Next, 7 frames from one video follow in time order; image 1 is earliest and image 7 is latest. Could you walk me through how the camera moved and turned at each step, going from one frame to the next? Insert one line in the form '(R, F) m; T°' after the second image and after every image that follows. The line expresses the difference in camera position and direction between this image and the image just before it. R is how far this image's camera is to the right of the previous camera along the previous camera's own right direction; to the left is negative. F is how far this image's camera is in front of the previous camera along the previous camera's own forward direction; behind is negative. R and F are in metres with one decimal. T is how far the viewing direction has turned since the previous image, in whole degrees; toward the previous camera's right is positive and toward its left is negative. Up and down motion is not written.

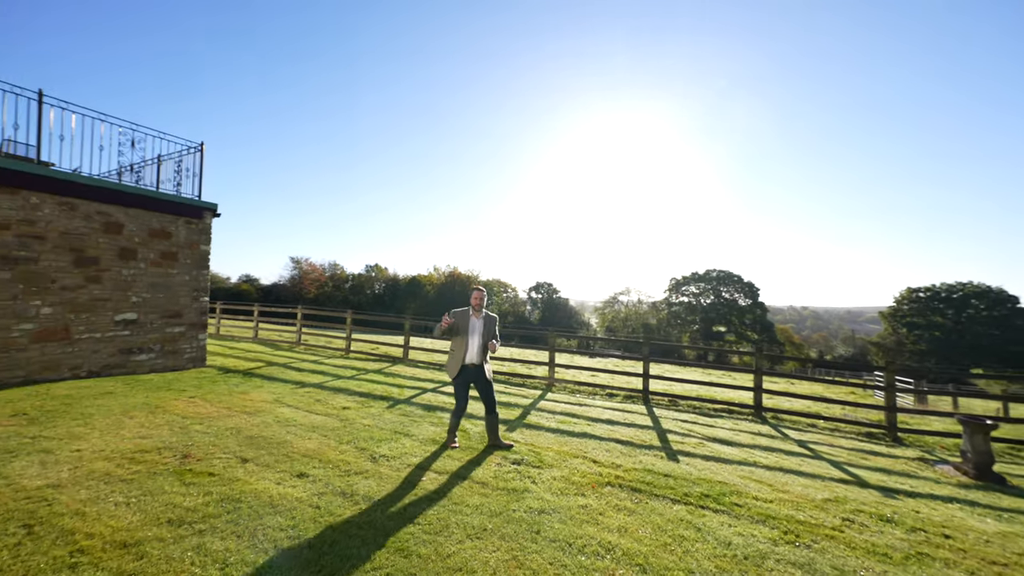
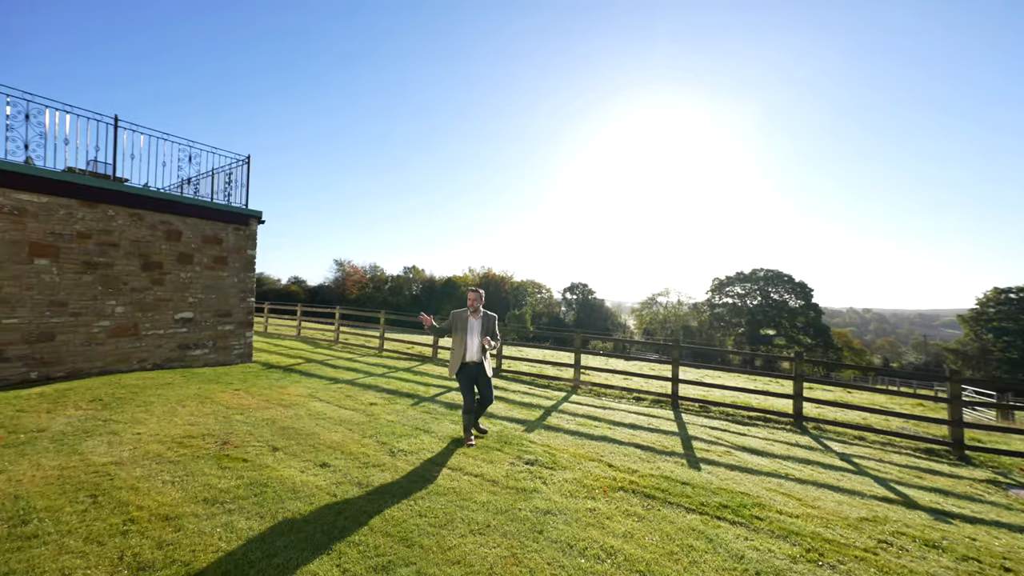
(+0.2, 0.0) m; -6°
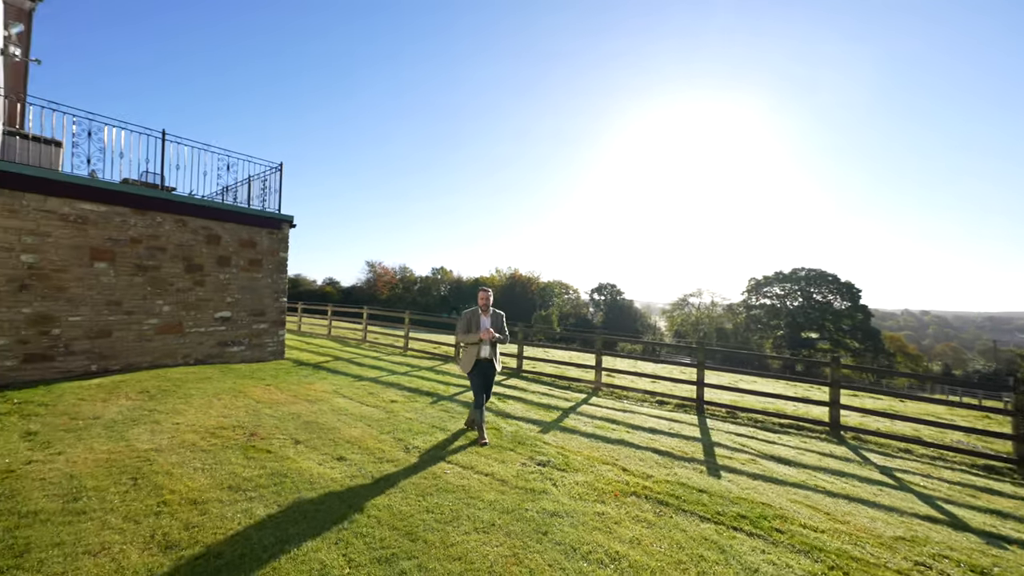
(+0.2, 0.0) m; -4°
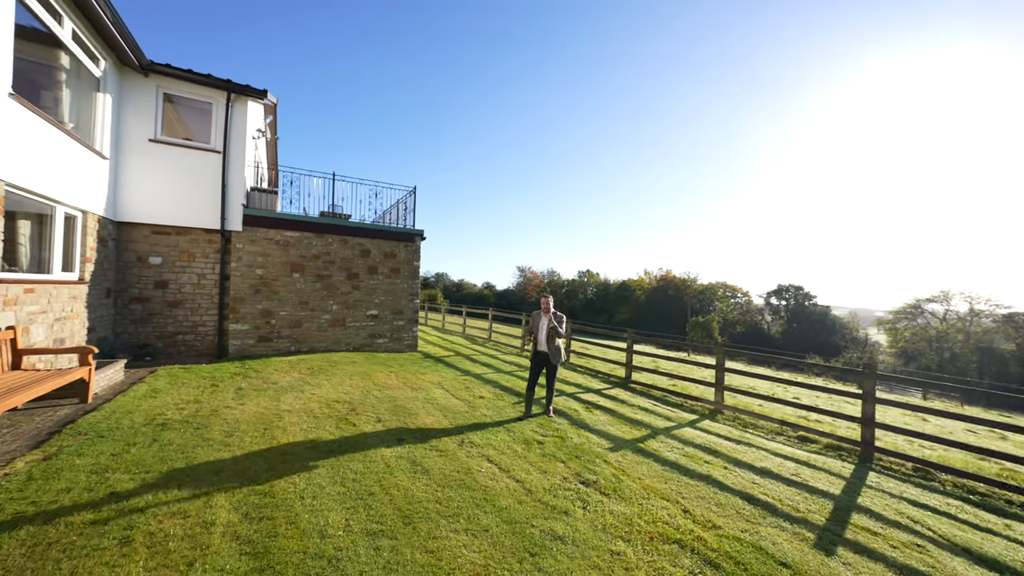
(+1.1, +0.3) m; -24°
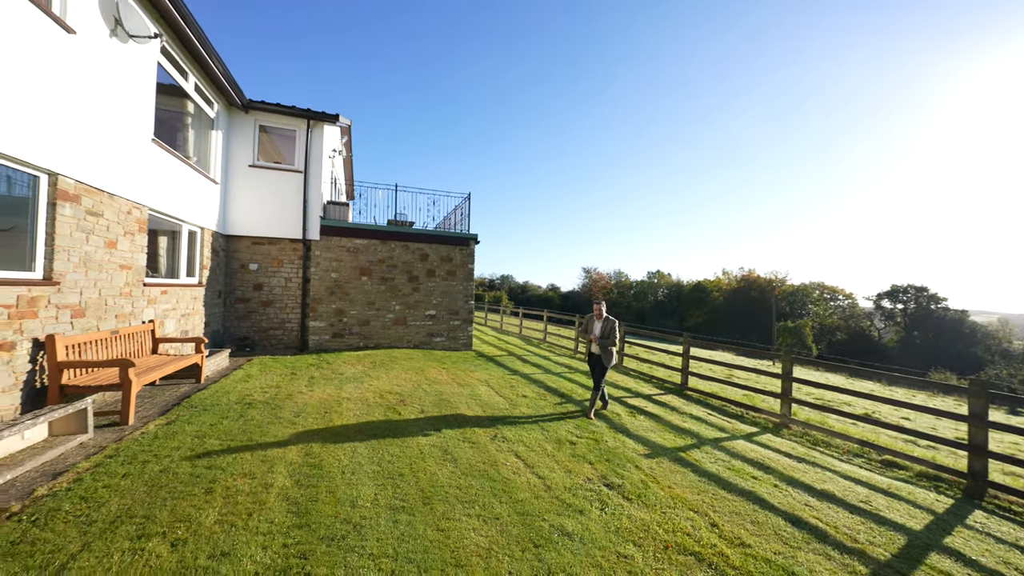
(+0.4, -0.1) m; -11°
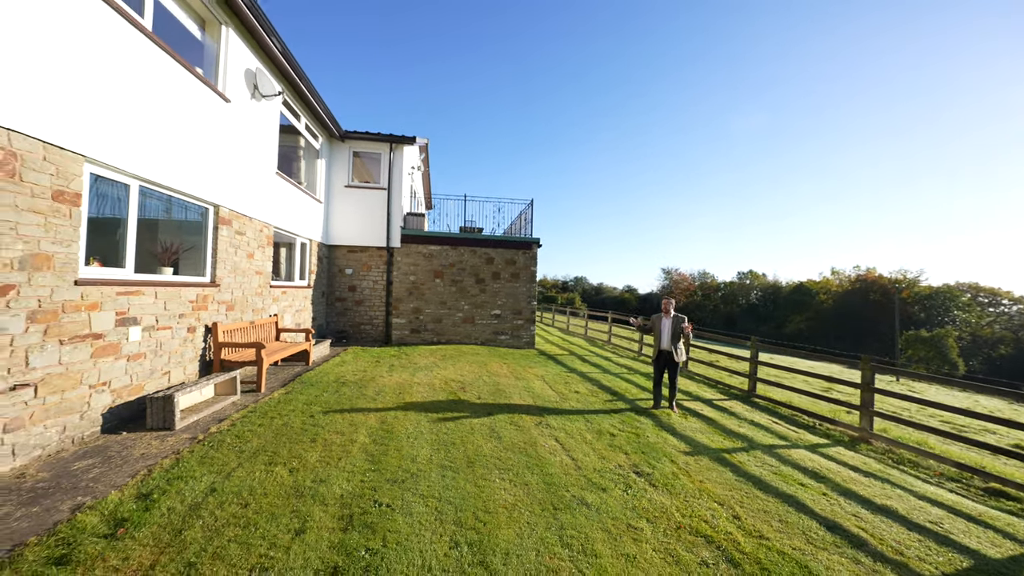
(+0.4, -0.5) m; -12°
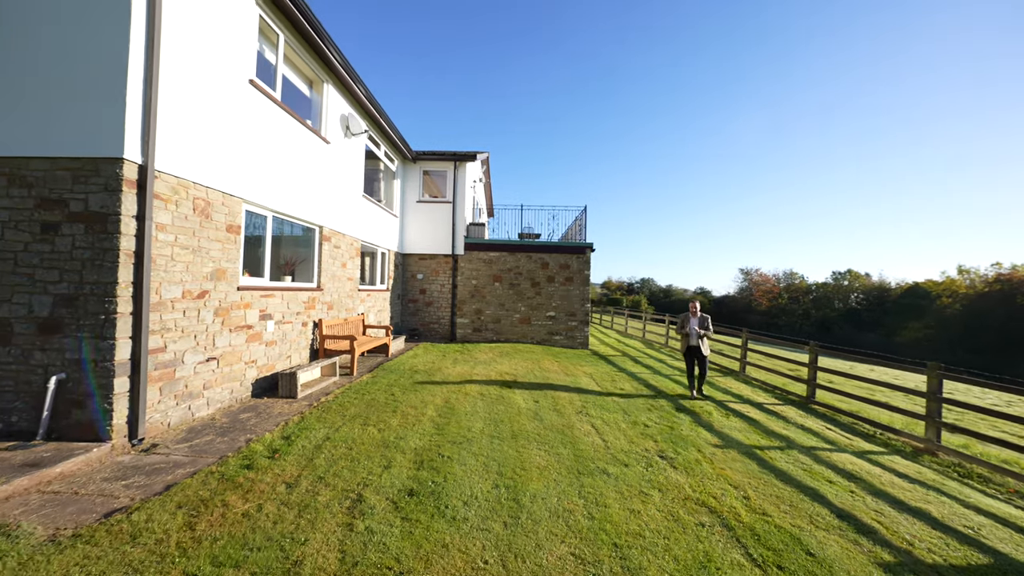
(+0.3, -0.7) m; -10°
